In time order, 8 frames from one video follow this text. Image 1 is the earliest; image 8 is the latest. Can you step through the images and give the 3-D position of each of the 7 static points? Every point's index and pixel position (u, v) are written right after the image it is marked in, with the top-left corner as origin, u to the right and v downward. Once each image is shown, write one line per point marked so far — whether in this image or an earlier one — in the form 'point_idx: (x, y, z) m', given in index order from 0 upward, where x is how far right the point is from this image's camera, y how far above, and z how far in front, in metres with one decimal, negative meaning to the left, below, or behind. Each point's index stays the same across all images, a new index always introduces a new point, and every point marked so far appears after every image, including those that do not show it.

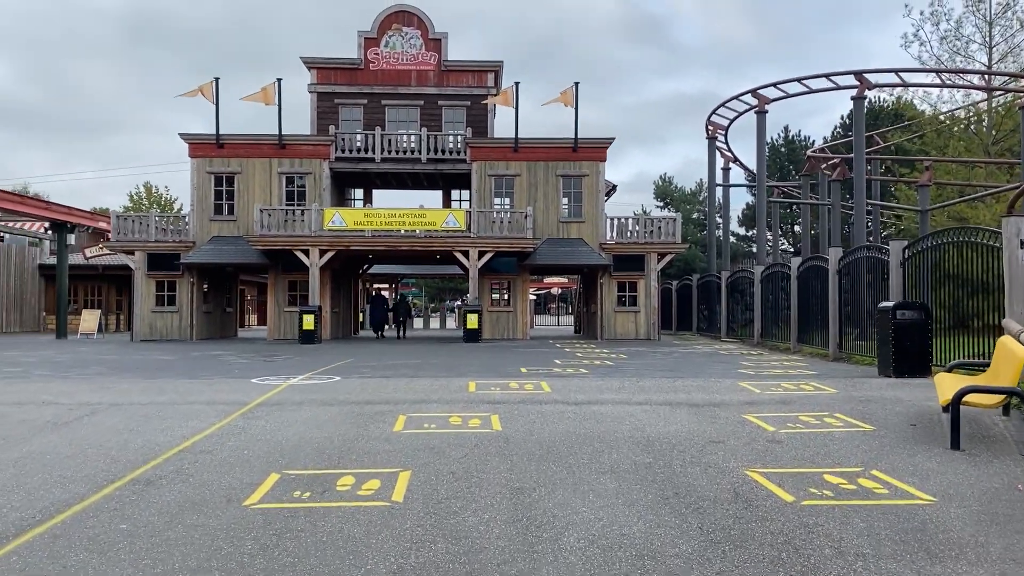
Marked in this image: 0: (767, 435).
0: (+2.2, -1.3, +7.7) m
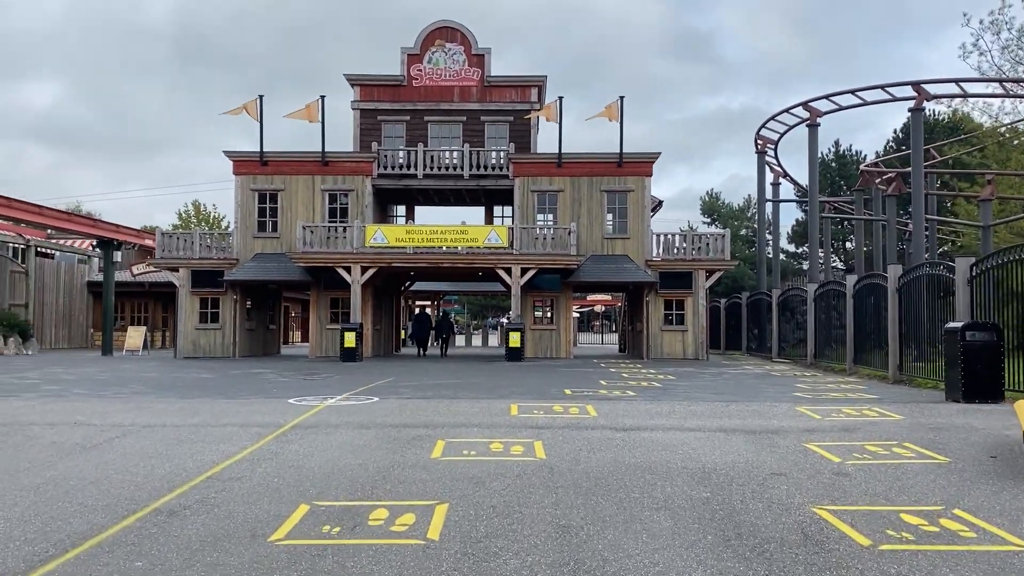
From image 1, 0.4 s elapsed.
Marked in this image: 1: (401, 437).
0: (+2.6, -1.5, +7.1) m
1: (-1.1, -1.4, +8.4) m
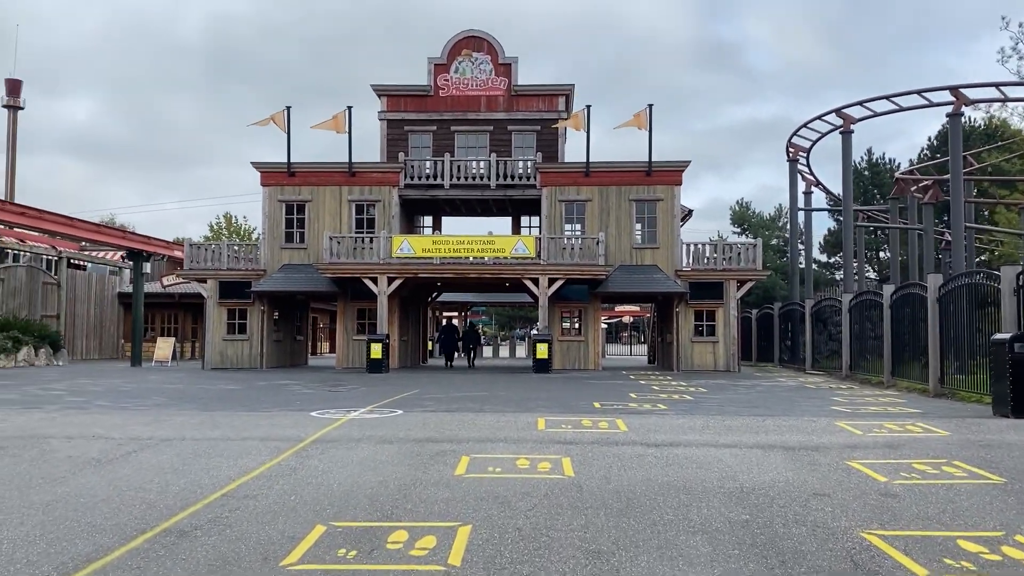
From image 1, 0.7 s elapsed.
0: (+2.8, -1.5, +6.7) m
1: (-0.8, -1.5, +8.1) m
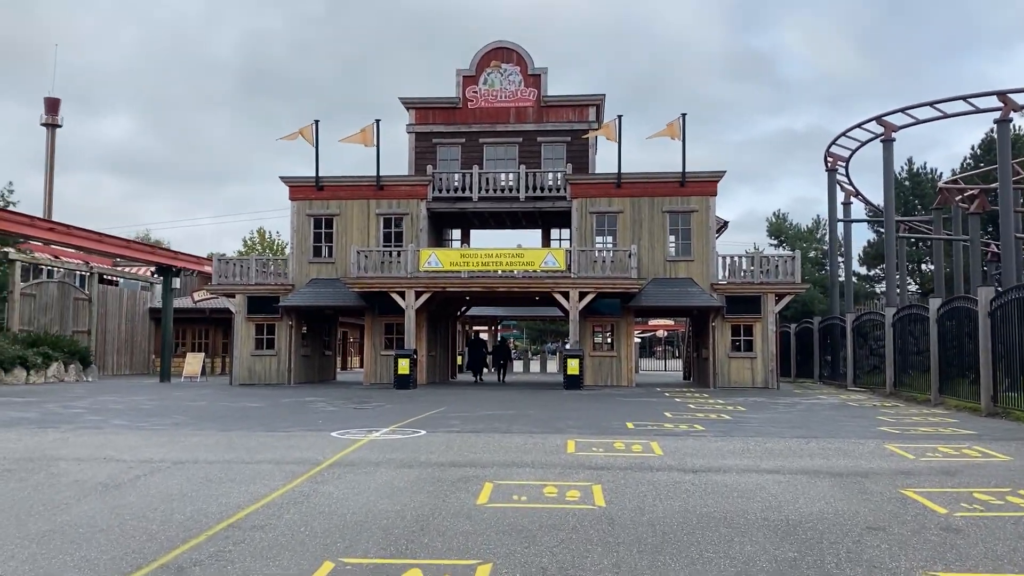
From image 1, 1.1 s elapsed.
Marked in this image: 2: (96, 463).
0: (+3.0, -1.6, +6.1) m
1: (-0.6, -1.7, +7.7) m
2: (-3.9, -1.7, +8.3) m
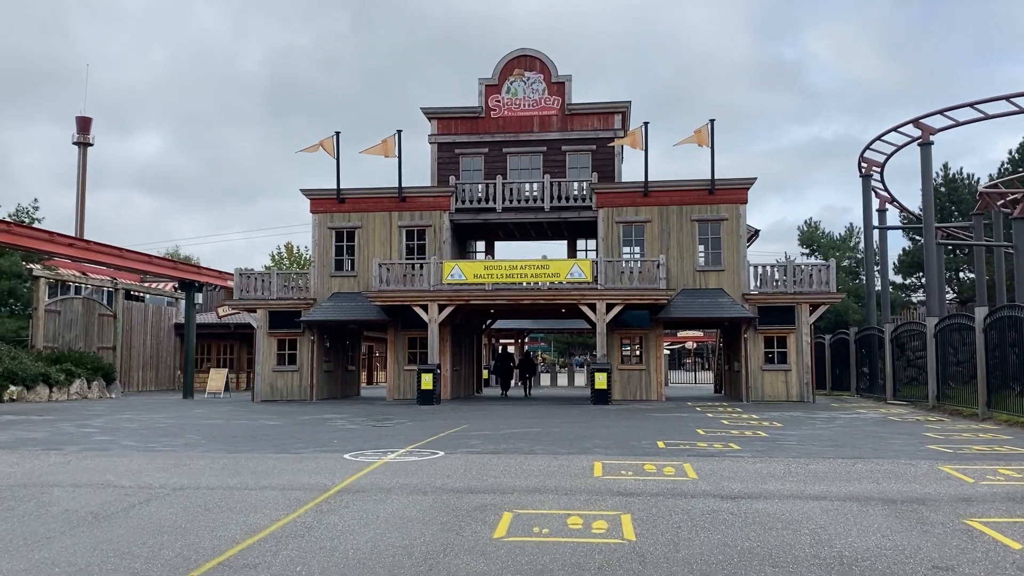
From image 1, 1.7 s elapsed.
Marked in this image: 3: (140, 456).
0: (+3.1, -1.7, +5.4) m
1: (-0.4, -1.8, +7.1) m
2: (-3.7, -1.8, +7.8) m
3: (-4.2, -1.9, +10.0) m
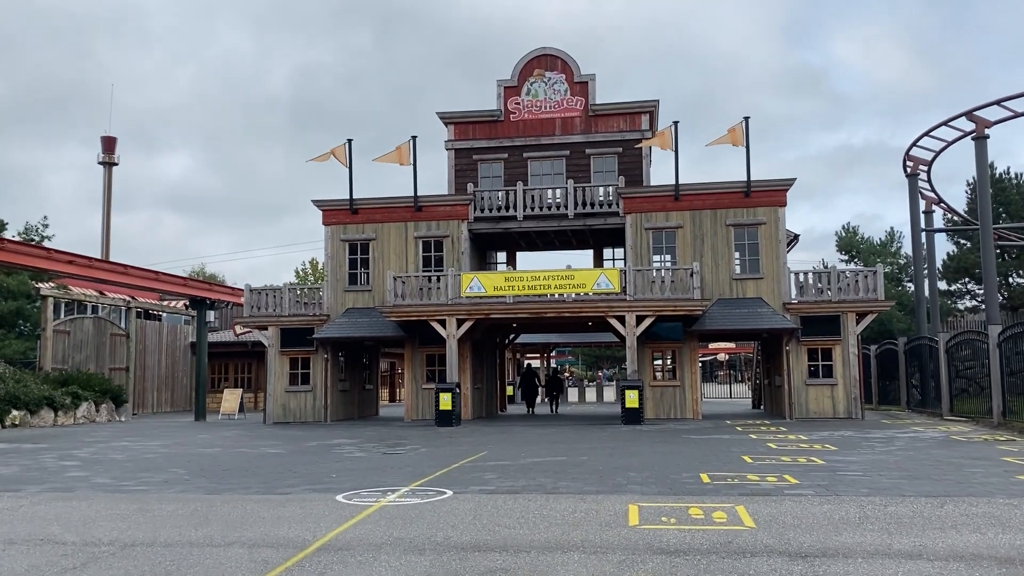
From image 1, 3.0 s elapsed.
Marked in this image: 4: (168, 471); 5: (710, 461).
0: (+3.2, -1.7, +3.9) m
1: (-0.3, -1.8, +5.7) m
2: (-3.6, -1.9, +6.5) m
3: (-4.0, -2.1, +8.7) m
4: (-4.4, -2.3, +11.2) m
5: (+2.5, -2.2, +11.2) m
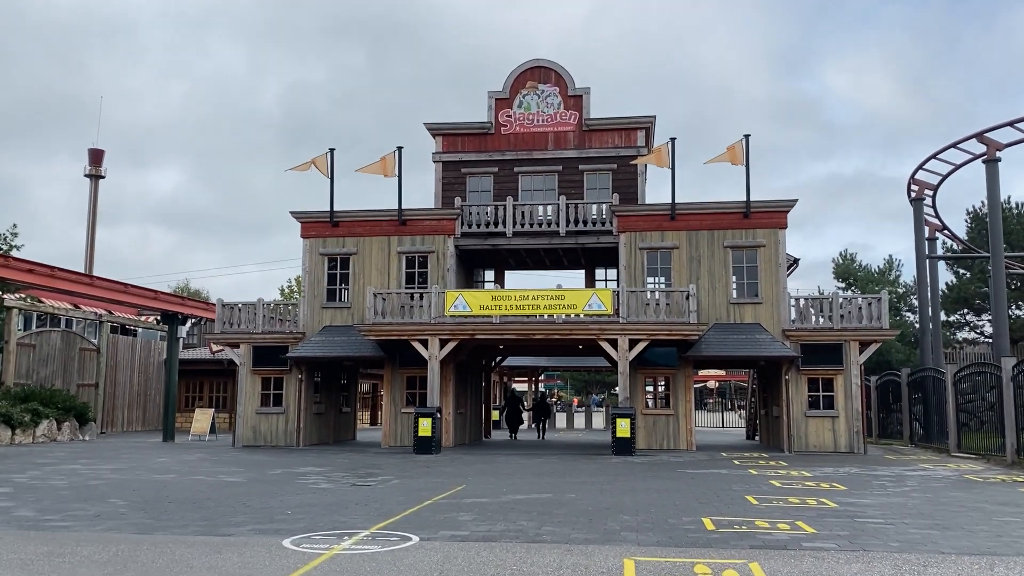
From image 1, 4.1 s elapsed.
0: (+3.0, -1.7, +2.8) m
1: (-0.5, -1.9, +4.5) m
2: (-3.8, -1.9, +5.3) m
3: (-4.2, -2.1, +7.5) m
4: (-4.6, -2.4, +10.0) m
5: (+2.3, -2.4, +10.0) m
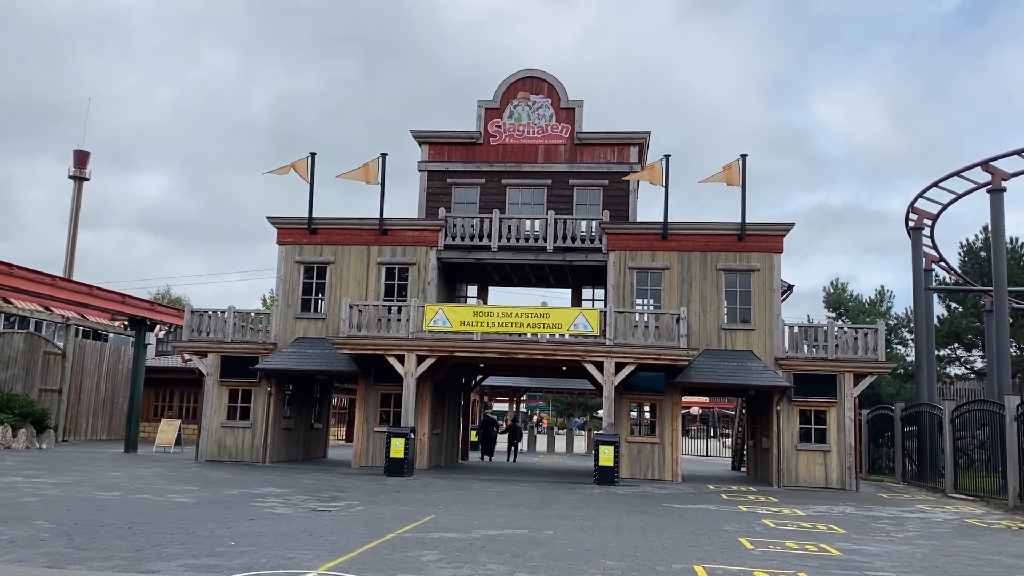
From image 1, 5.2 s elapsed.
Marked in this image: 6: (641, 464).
0: (+2.9, -1.8, +1.9) m
1: (-0.7, -1.9, +3.6) m
2: (-4.0, -1.8, +4.3) m
3: (-4.5, -2.1, +6.5) m
4: (-4.9, -2.4, +8.9) m
5: (+2.0, -2.7, +9.1) m
6: (+2.9, -3.9, +19.7) m
